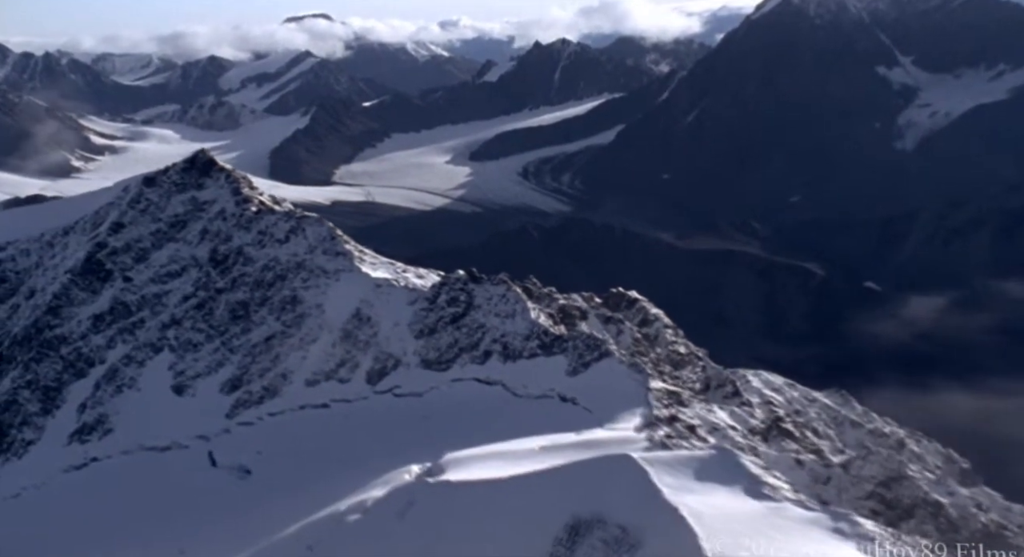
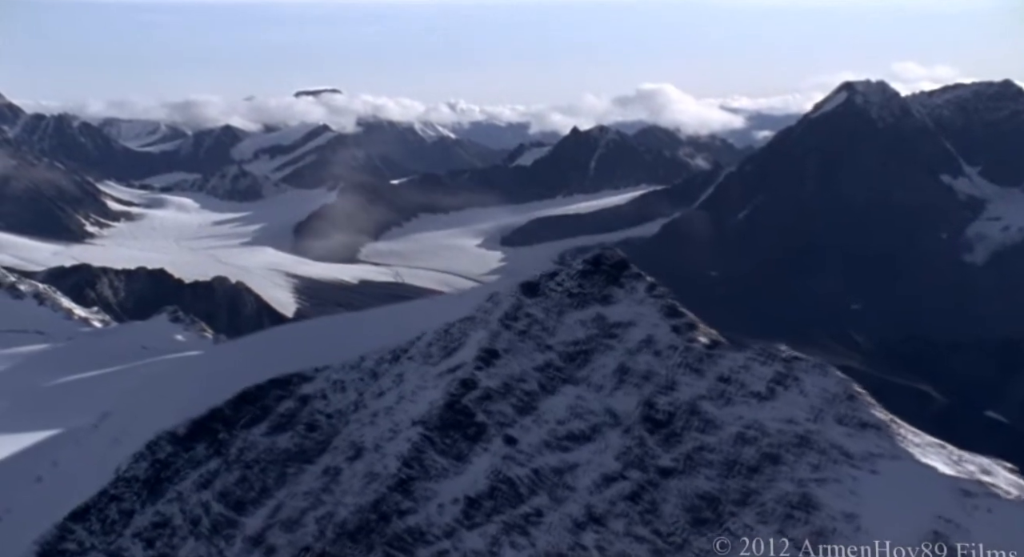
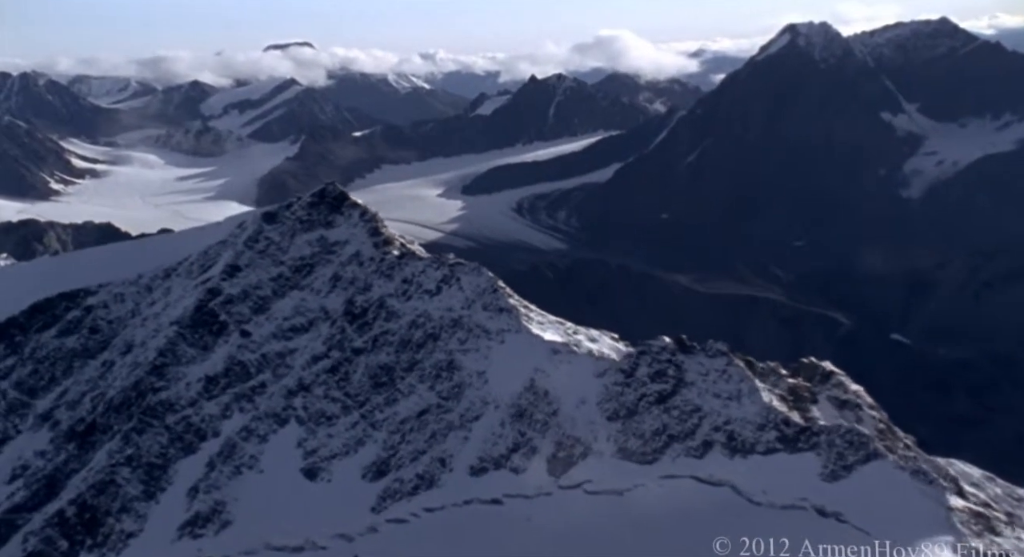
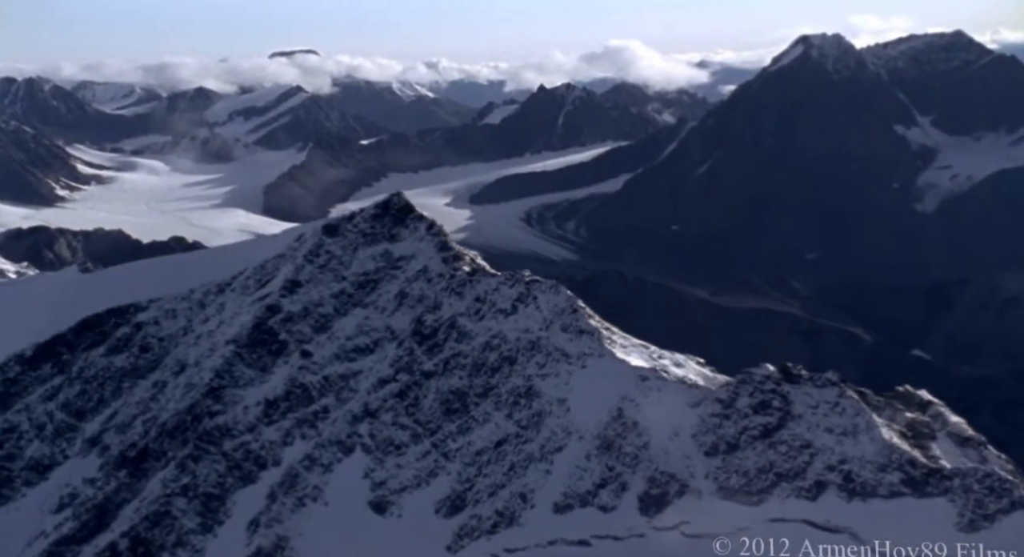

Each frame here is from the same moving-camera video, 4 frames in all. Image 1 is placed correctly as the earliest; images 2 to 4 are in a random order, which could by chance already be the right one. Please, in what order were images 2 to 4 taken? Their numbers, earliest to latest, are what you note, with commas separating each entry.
3, 4, 2
